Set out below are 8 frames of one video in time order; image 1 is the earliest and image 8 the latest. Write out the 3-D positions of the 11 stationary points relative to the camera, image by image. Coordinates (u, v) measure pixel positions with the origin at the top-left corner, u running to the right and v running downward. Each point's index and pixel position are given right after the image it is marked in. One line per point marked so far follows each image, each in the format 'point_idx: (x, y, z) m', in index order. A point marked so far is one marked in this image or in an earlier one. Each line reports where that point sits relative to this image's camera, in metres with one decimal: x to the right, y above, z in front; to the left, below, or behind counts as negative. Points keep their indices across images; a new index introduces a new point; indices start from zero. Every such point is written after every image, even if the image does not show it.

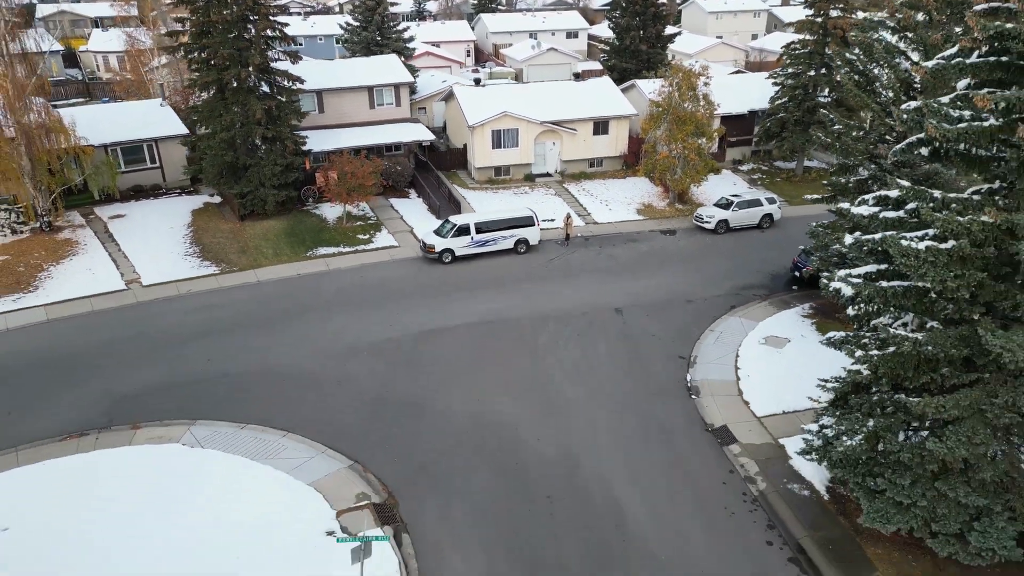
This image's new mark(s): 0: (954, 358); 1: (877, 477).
0: (+7.8, -1.2, +10.4) m
1: (+7.0, -3.6, +11.2) m
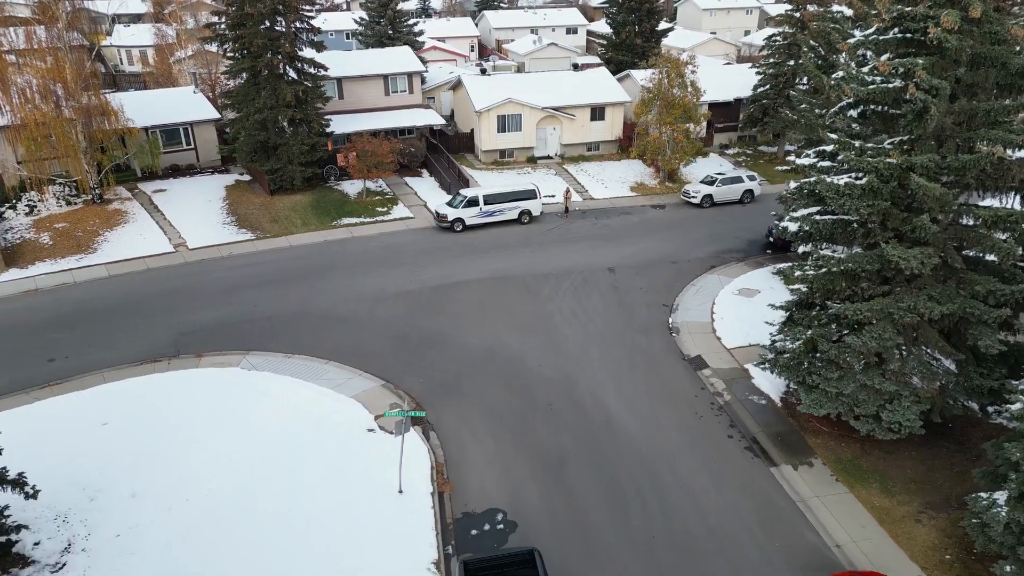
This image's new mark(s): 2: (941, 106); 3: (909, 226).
0: (+8.0, +0.3, +13.1) m
1: (+7.2, -2.1, +14.0) m
2: (+8.7, +3.7, +11.9) m
3: (+8.5, +1.3, +12.5) m
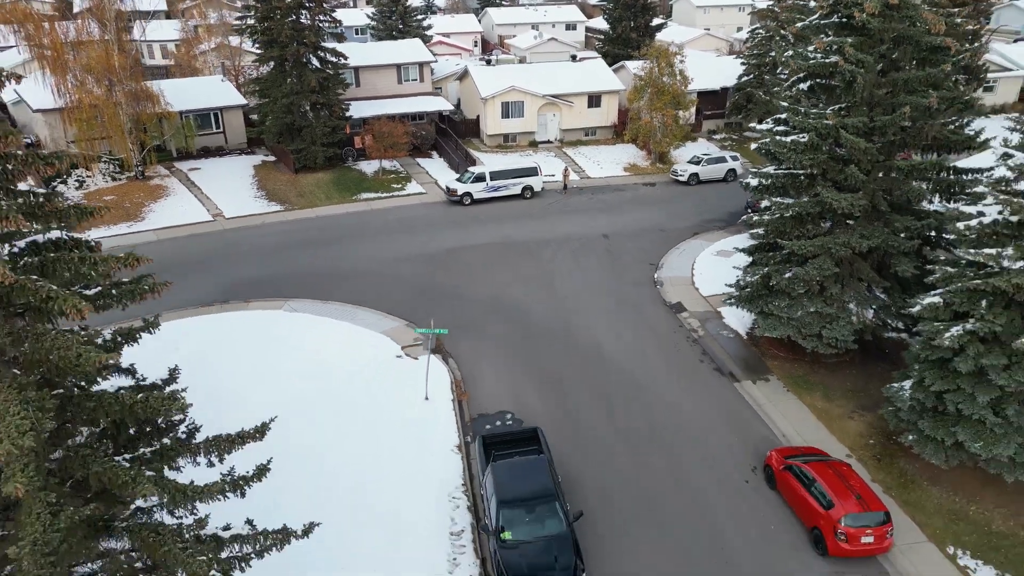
0: (+8.2, +1.9, +15.9) m
1: (+7.4, -0.5, +16.8) m
2: (+8.9, +5.3, +14.7) m
3: (+8.6, +2.9, +15.3) m
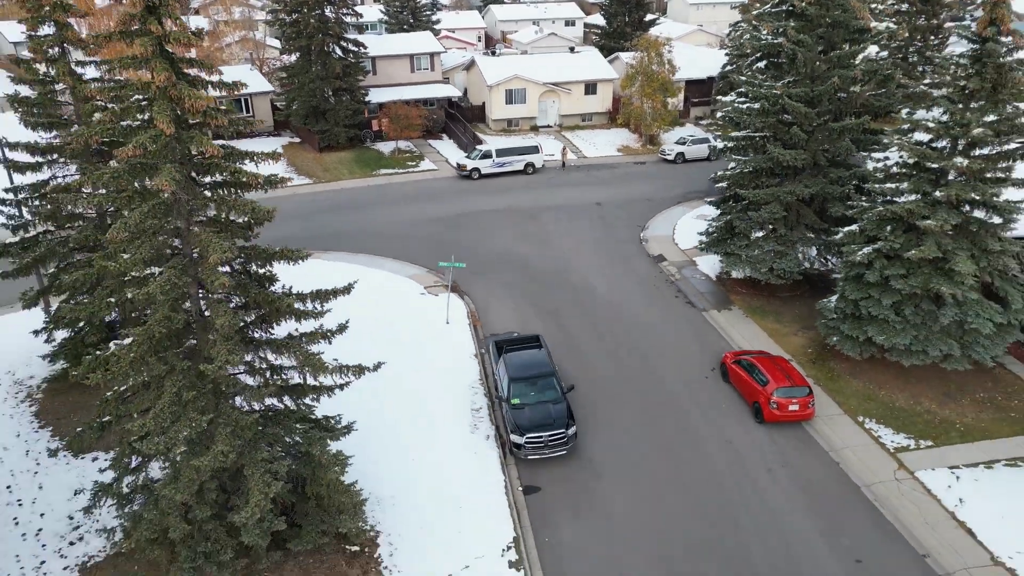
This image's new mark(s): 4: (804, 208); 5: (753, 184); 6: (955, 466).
0: (+8.4, +3.8, +19.4) m
1: (+7.6, +1.4, +20.2) m
2: (+9.1, +7.2, +18.1) m
3: (+8.8, +4.8, +18.7) m
4: (+9.5, +2.6, +19.1) m
5: (+8.0, +3.5, +19.6) m
6: (+10.4, -4.2, +13.8) m
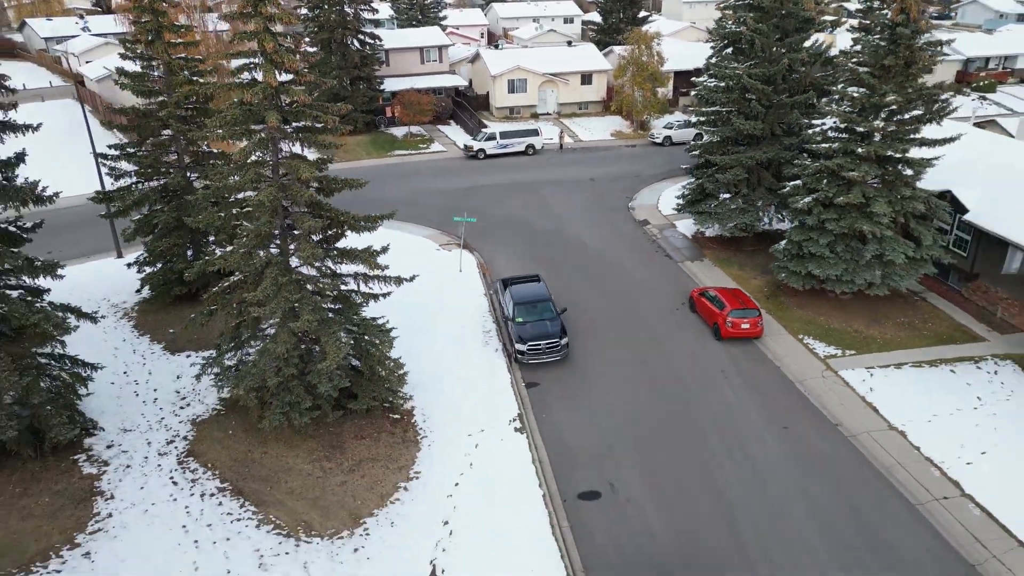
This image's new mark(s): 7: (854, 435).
0: (+8.5, +5.7, +22.8) m
1: (+7.7, +3.3, +23.6) m
2: (+9.2, +9.1, +21.5) m
3: (+9.0, +6.7, +22.1) m
4: (+9.6, +4.4, +22.5) m
5: (+8.1, +5.3, +23.0) m
6: (+10.5, -2.4, +17.2) m
7: (+8.8, -3.7, +15.0) m
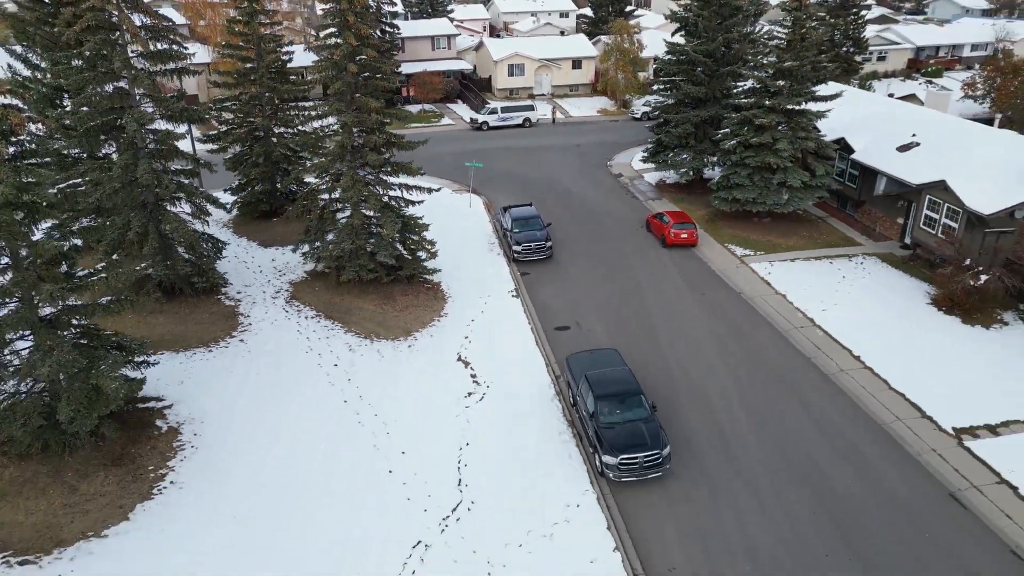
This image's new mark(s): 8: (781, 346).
0: (+8.5, +9.1, +29.1) m
1: (+7.6, +6.7, +29.9) m
2: (+9.1, +12.5, +27.8) m
3: (+8.9, +10.1, +28.4) m
4: (+9.5, +7.8, +28.8) m
5: (+8.1, +8.7, +29.3) m
6: (+10.4, +1.0, +23.6) m
7: (+8.7, -0.4, +21.4) m
8: (+8.5, -1.9, +18.5) m
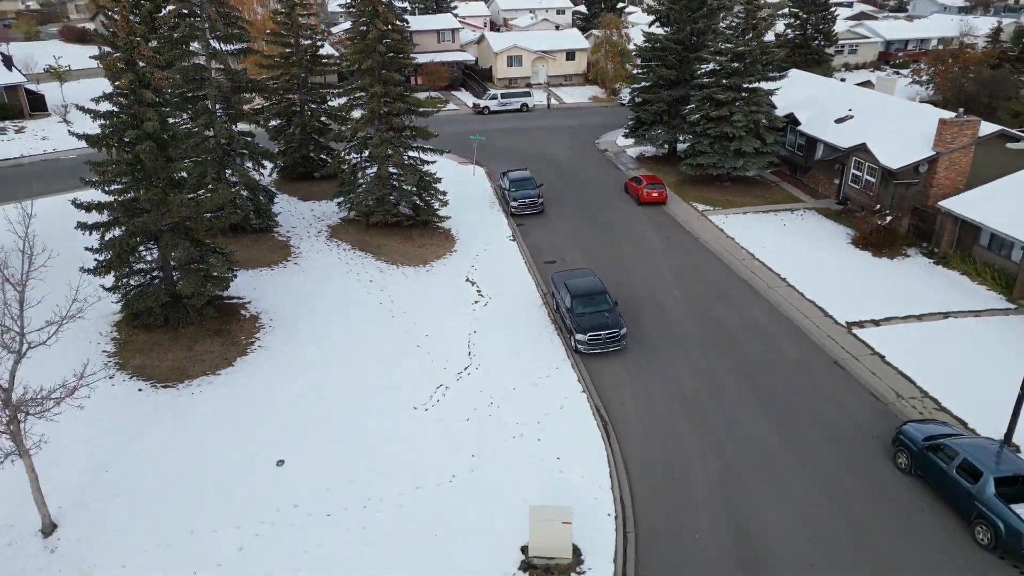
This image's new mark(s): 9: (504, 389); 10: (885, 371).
0: (+8.4, +11.5, +33.6) m
1: (+7.5, +9.1, +34.5) m
2: (+9.0, +14.9, +32.4) m
3: (+8.8, +12.5, +33.0) m
4: (+9.4, +10.3, +33.4) m
5: (+8.0, +11.2, +33.9) m
6: (+10.3, +3.5, +28.1) m
7: (+8.6, +2.1, +25.9) m
8: (+8.4, +0.6, +23.1) m
9: (-0.2, -2.9, +16.7) m
10: (+11.0, -2.5, +17.5) m
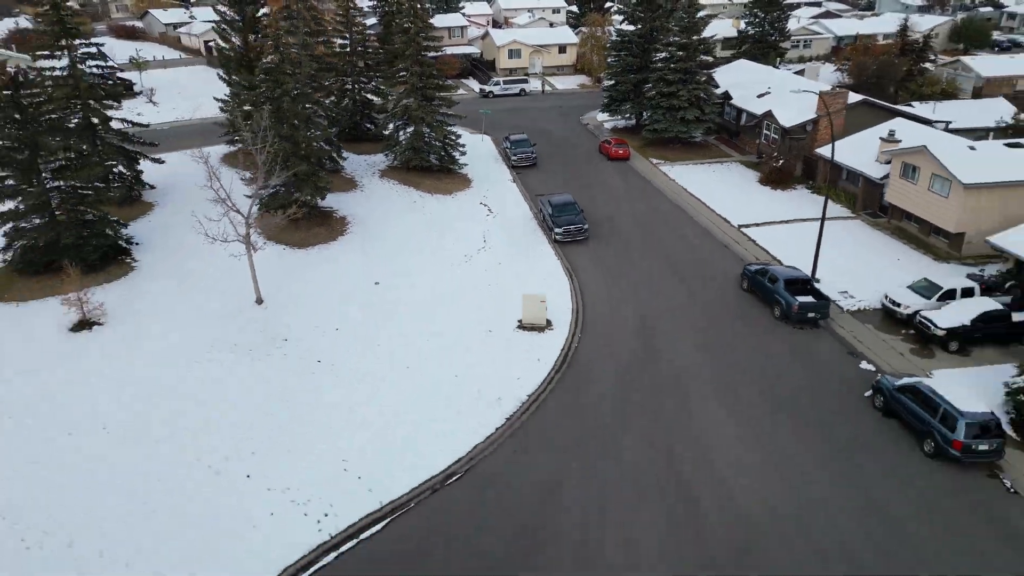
0: (+8.4, +15.8, +43.0) m
1: (+7.5, +13.4, +43.9) m
2: (+9.0, +19.2, +41.7) m
3: (+8.8, +16.8, +42.3) m
4: (+9.5, +14.6, +42.7) m
5: (+8.0, +15.5, +43.2) m
6: (+10.3, +7.7, +37.5) m
7: (+8.6, +6.3, +35.4) m
8: (+8.5, +4.8, +32.5) m
9: (-0.2, +1.3, +26.2) m
10: (+11.1, +1.8, +26.9) m
